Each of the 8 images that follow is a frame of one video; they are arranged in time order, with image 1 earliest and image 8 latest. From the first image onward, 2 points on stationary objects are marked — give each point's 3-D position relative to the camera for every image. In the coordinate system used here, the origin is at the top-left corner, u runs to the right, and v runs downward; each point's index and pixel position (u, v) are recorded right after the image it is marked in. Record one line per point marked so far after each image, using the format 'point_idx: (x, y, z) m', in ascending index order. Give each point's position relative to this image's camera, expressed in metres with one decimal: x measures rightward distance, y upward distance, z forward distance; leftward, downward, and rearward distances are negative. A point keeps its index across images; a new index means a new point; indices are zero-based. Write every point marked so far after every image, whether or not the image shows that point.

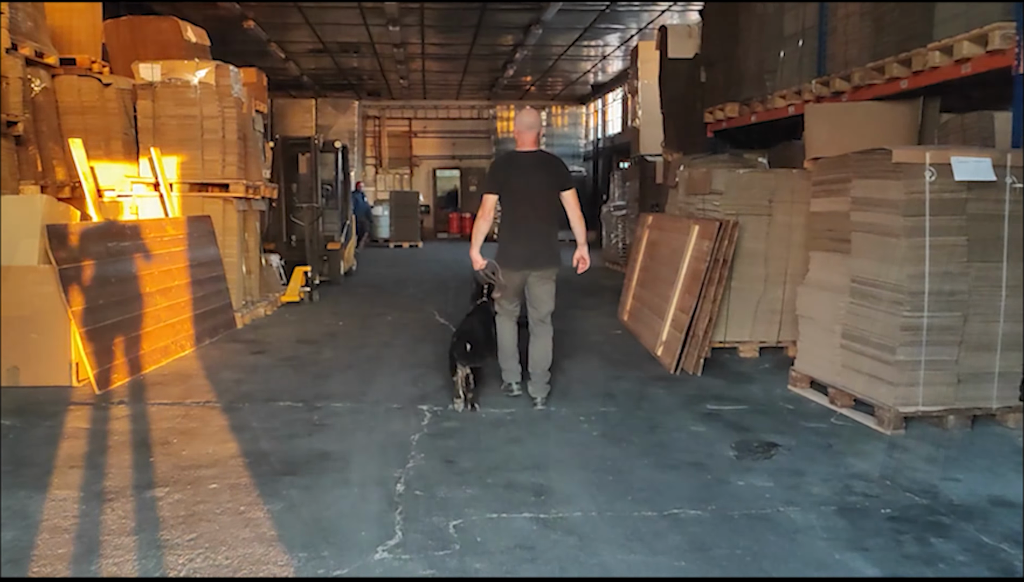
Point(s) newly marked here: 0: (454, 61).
0: (-1.3, +5.1, +20.0) m
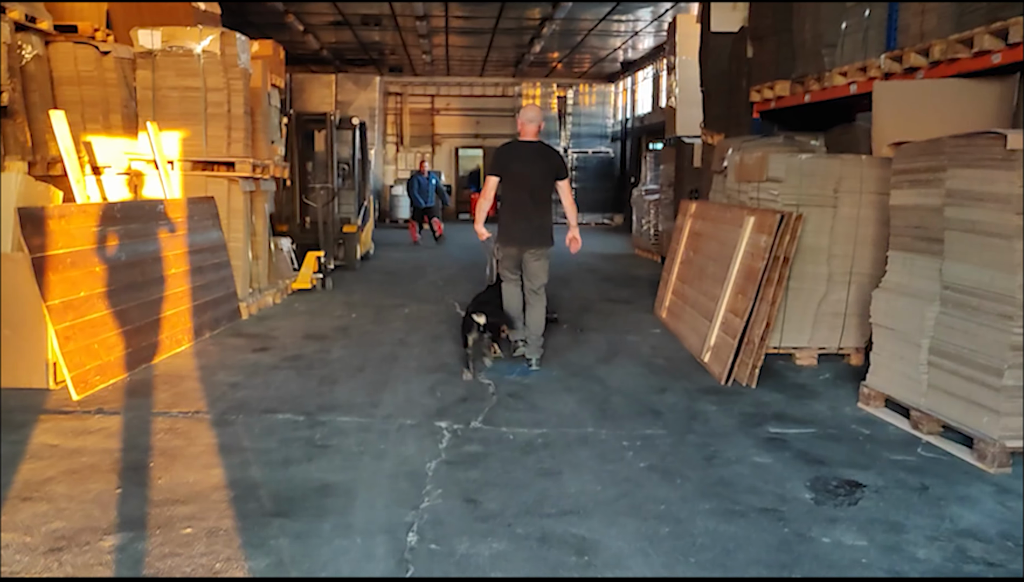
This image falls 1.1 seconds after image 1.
0: (-0.7, +5.4, +19.2) m
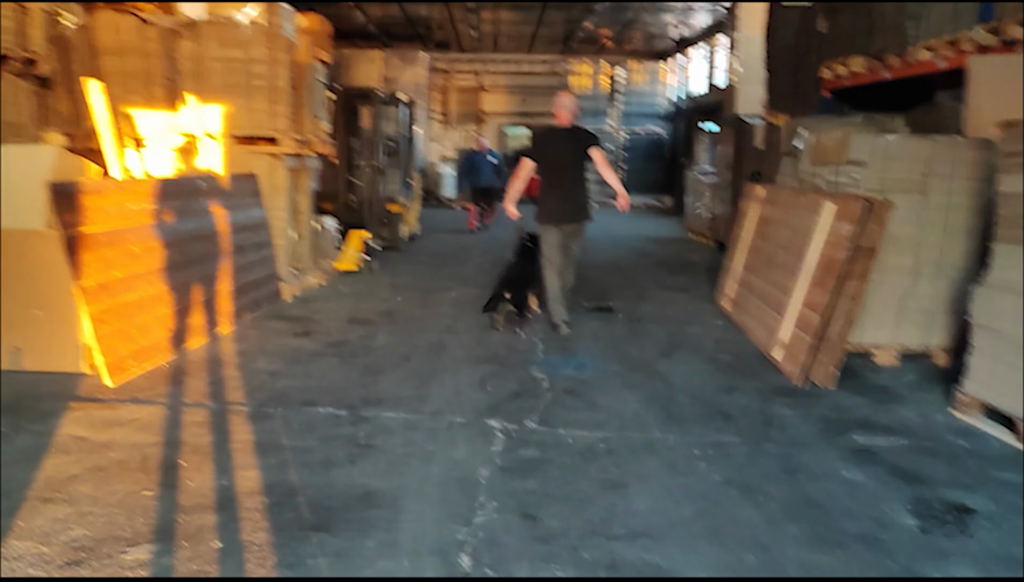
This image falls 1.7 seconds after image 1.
0: (+0.3, +5.8, +18.8) m
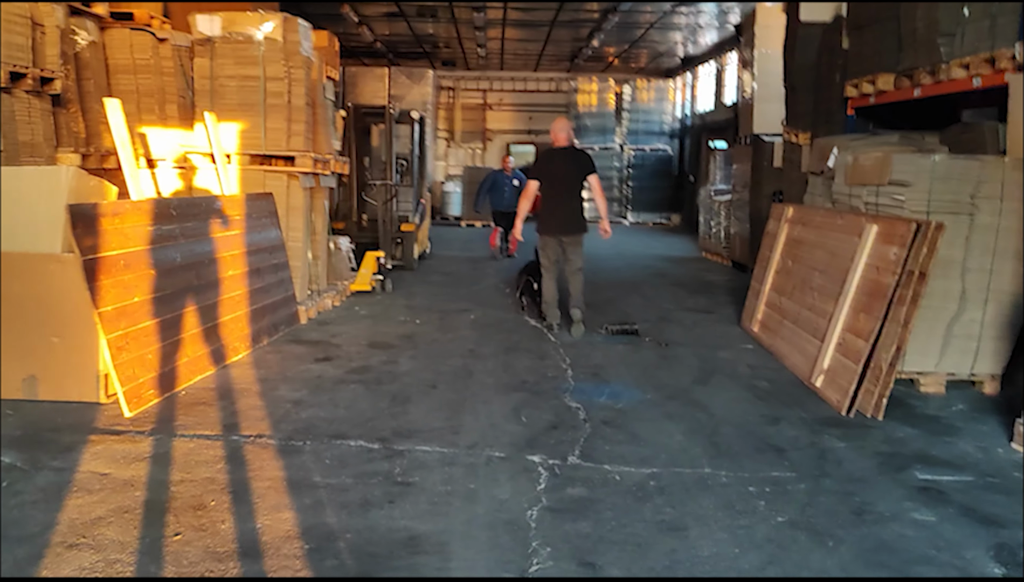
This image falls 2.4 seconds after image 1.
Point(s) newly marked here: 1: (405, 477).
0: (+0.5, +5.4, +18.7) m
1: (-0.4, -0.7, +3.5) m
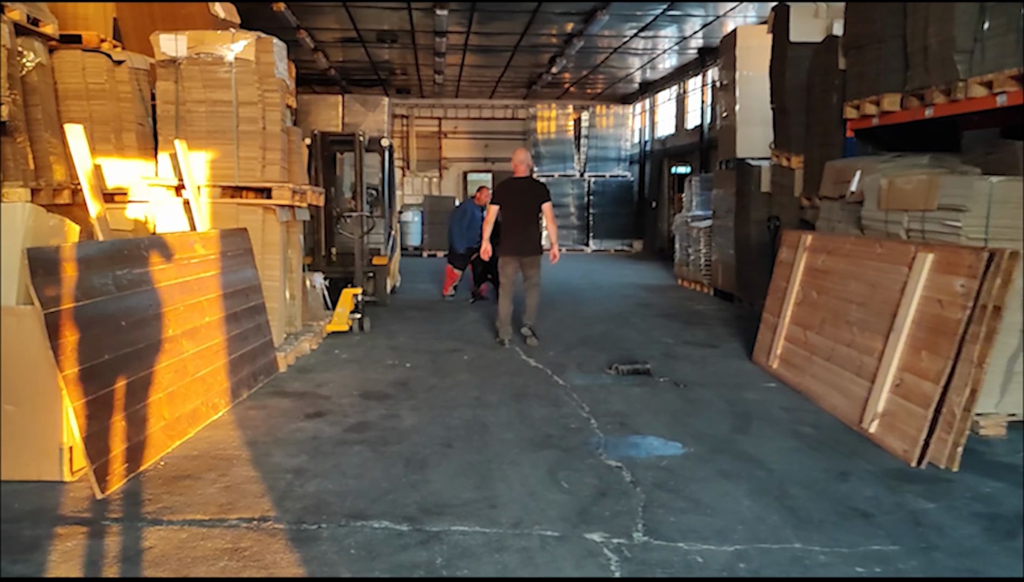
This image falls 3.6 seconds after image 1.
0: (-0.3, +4.8, +18.3) m
1: (-0.2, -0.9, +2.9) m
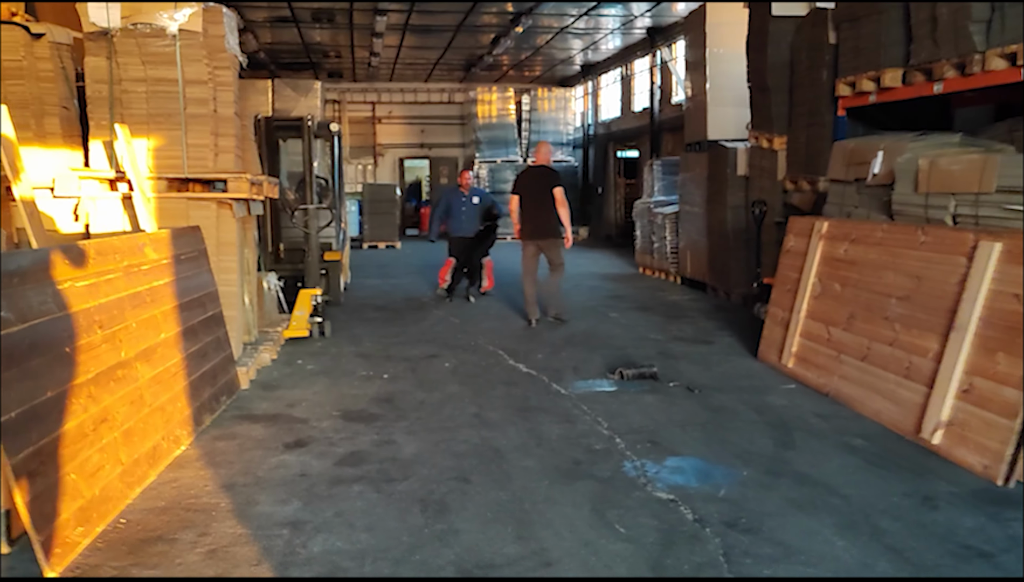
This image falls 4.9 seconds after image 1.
0: (-1.5, +5.0, +17.5) m
1: (0.0, -1.0, +2.3) m
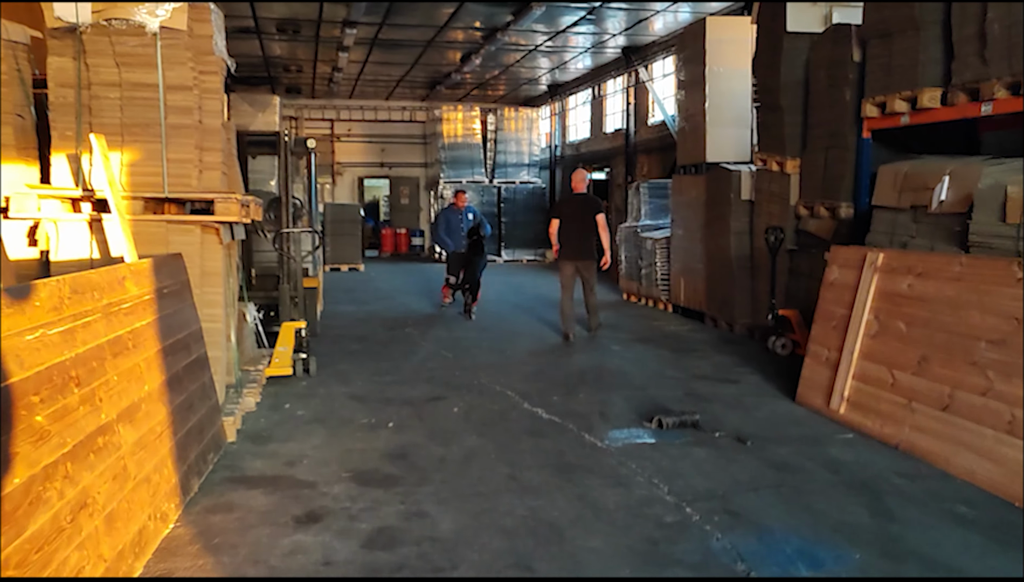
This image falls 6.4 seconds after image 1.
0: (-2.0, +4.5, +16.9) m
1: (+0.4, -1.1, +1.6) m
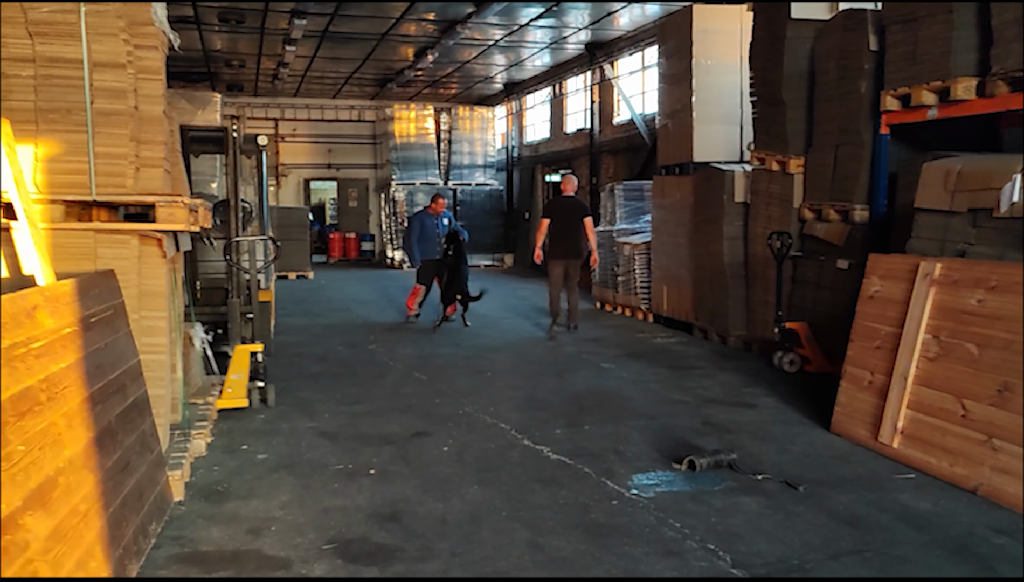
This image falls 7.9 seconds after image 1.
0: (-2.8, +4.3, +15.9) m
1: (+0.6, -1.2, +0.9) m
